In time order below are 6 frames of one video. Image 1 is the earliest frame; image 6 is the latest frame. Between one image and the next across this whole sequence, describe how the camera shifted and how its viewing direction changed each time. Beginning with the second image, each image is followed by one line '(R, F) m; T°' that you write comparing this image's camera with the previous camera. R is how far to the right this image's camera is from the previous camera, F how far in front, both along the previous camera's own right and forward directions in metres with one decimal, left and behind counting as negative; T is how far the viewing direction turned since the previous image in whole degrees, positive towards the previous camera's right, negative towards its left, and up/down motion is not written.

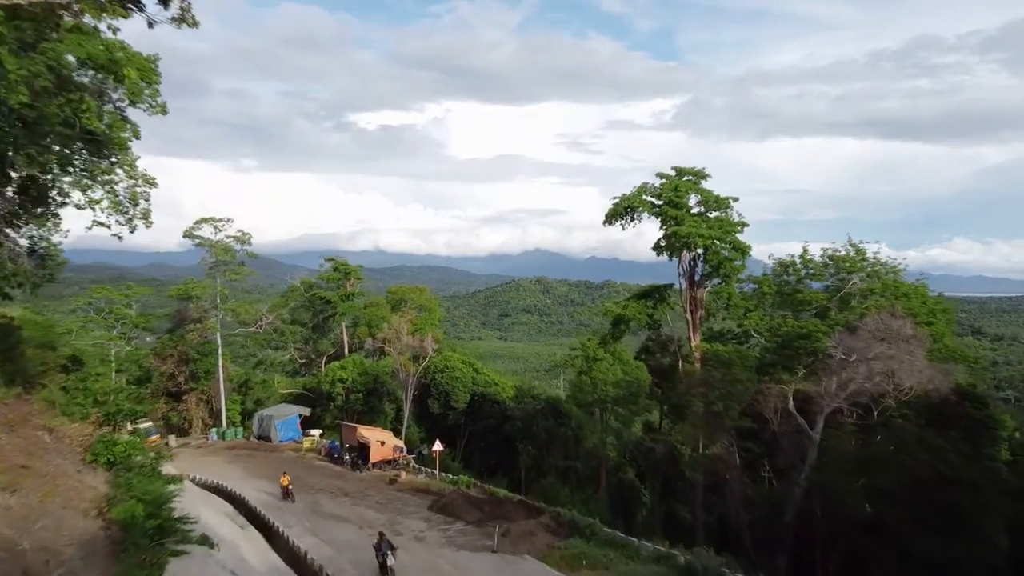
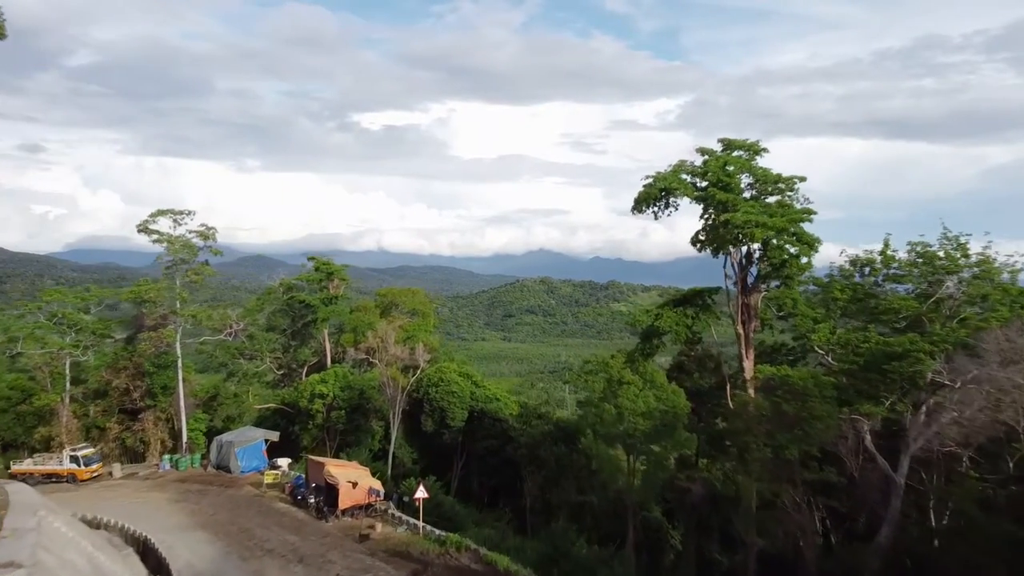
(0.0, +3.8) m; 0°
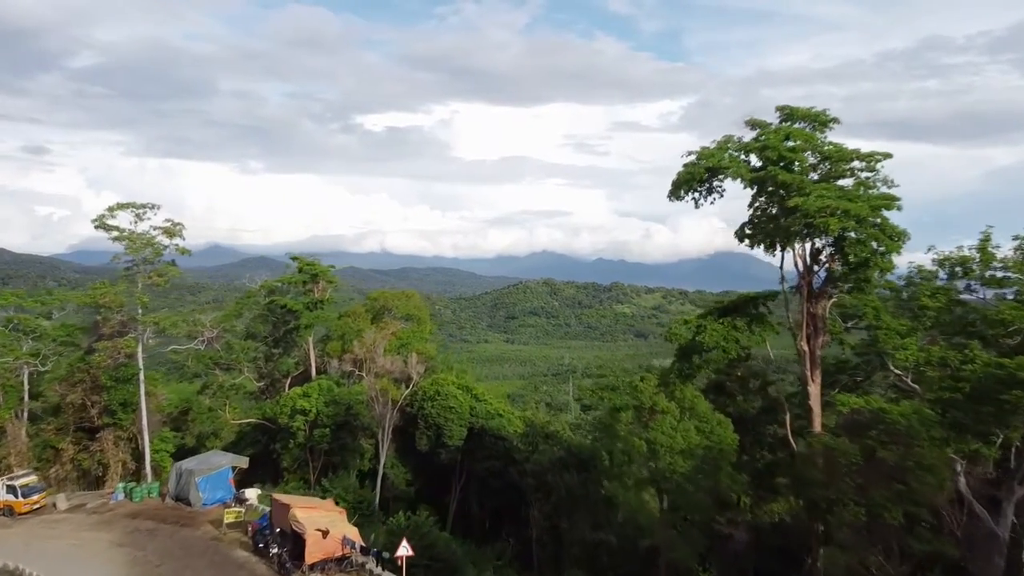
(-0.1, +2.9) m; 0°
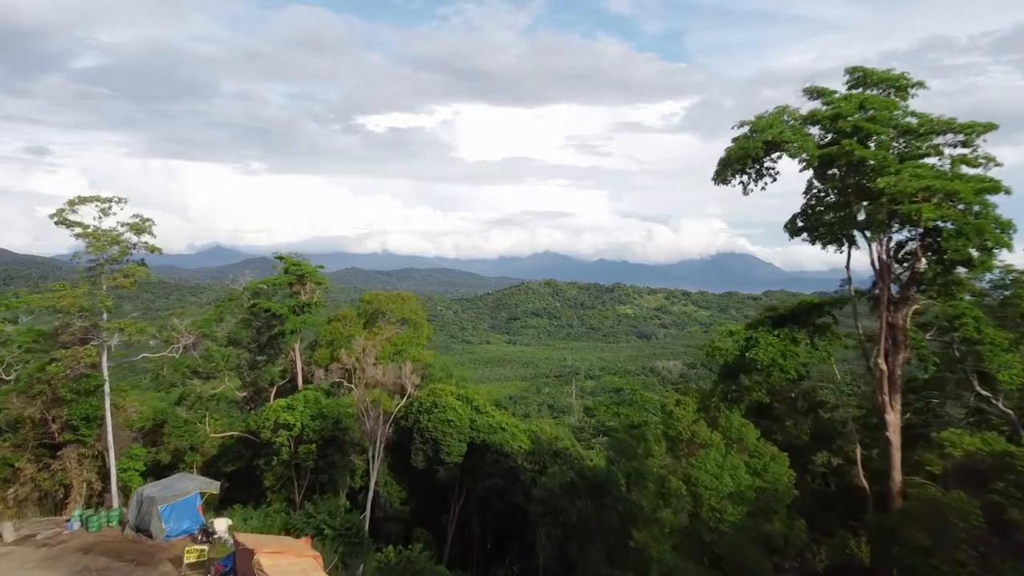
(-0.1, +2.2) m; 0°
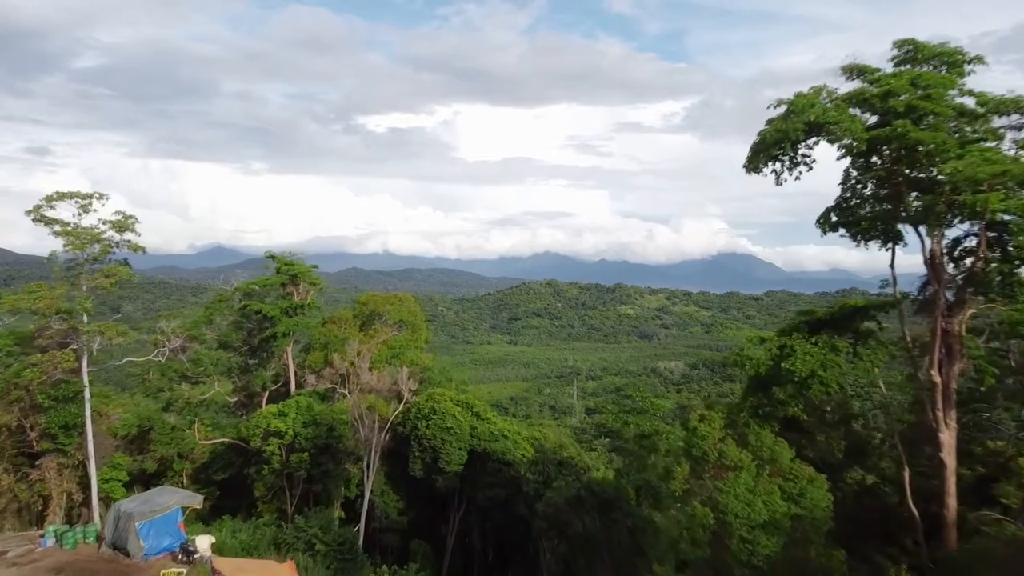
(-0.1, +1.1) m; 0°
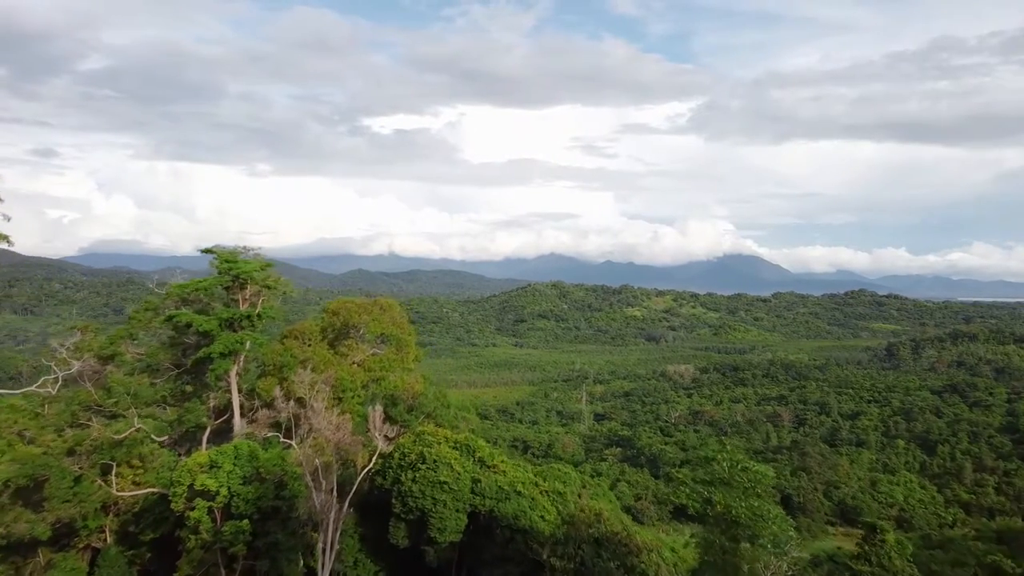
(-0.3, +5.8) m; 0°
